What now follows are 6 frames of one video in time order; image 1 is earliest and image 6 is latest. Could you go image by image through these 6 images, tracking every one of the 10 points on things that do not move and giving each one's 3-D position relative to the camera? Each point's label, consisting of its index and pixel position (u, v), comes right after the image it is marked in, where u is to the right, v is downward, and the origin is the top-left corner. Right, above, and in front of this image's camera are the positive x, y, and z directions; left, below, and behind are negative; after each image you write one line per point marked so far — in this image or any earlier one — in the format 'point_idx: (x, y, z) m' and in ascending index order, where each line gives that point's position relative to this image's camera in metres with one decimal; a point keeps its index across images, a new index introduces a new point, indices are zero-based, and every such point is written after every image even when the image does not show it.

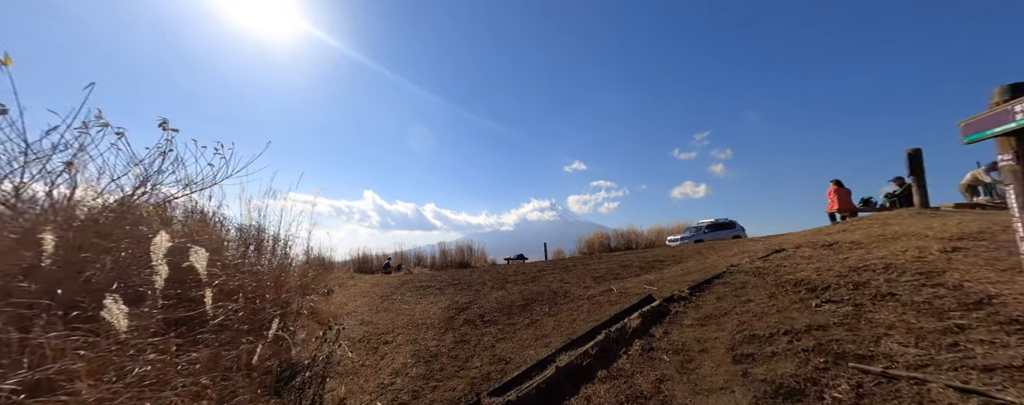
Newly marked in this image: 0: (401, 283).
0: (-3.2, -2.3, +8.3) m
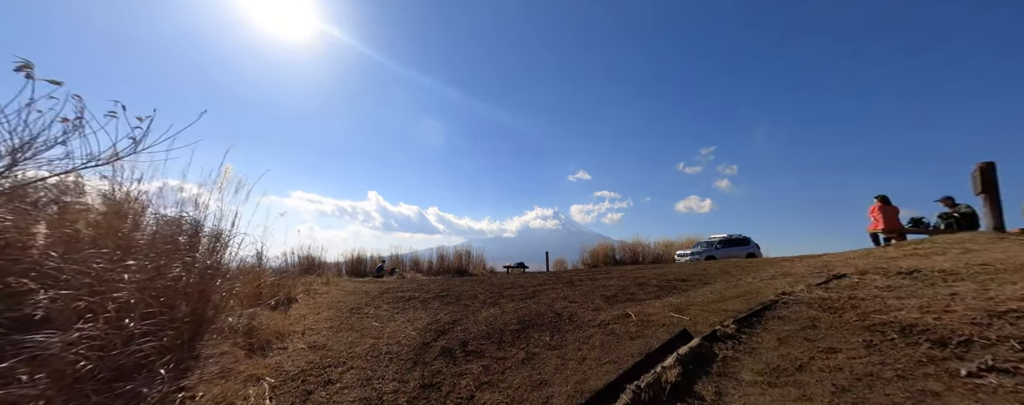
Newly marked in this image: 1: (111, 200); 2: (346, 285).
0: (-3.3, -2.2, +7.3) m
1: (-5.1, +0.1, +3.7) m
2: (-4.5, -2.2, +8.0) m
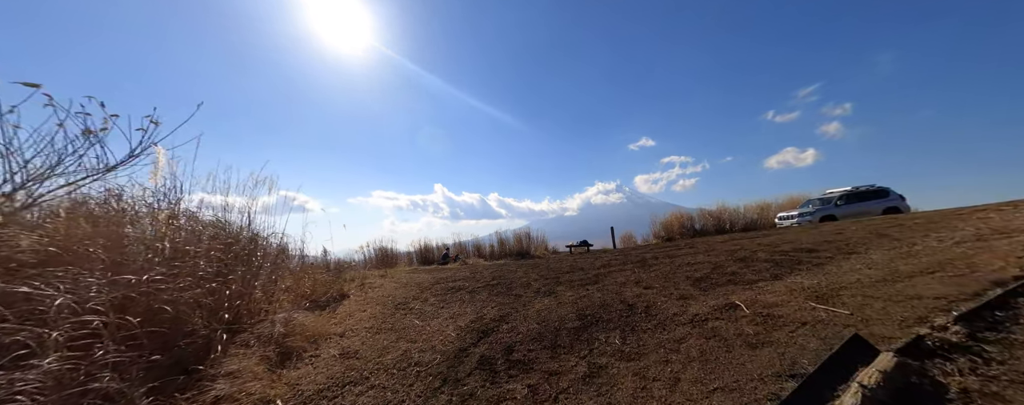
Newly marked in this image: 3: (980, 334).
0: (-1.9, -1.9, +7.0) m
1: (-4.6, 0.0, +3.7) m
2: (-3.0, -2.0, +7.9) m
3: (+3.0, -0.8, +1.9) m
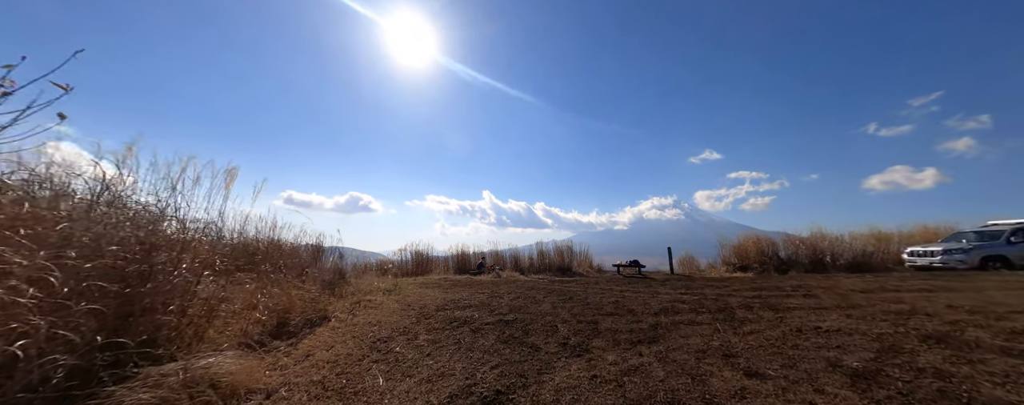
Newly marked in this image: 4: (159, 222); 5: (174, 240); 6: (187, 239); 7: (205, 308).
0: (-1.4, -2.0, +5.7) m
1: (-4.5, +0.1, +3.0) m
2: (-2.3, -2.1, +6.8) m
3: (+2.7, -1.0, -0.1) m
4: (-4.1, -0.2, +3.5) m
5: (-3.9, -0.4, +3.4) m
6: (-4.0, -0.4, +3.6) m
7: (-3.4, -1.2, +3.3) m
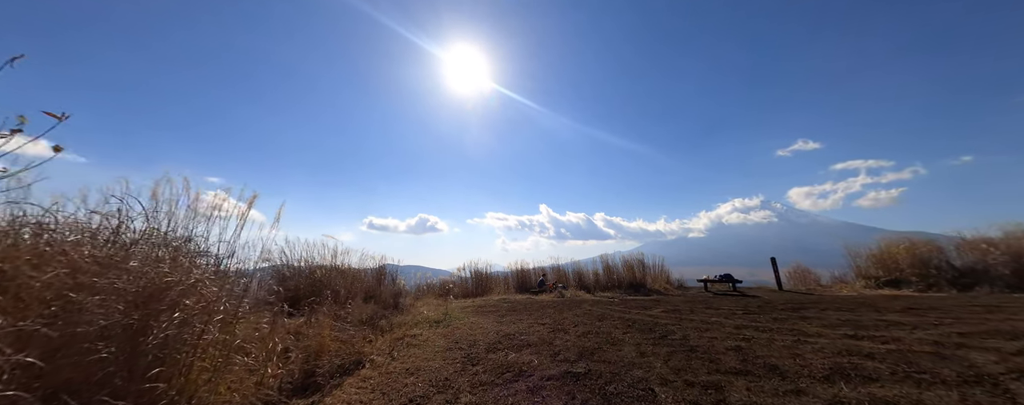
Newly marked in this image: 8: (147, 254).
0: (-0.3, -2.3, +4.7) m
1: (-4.0, -0.3, +2.7) m
2: (-1.0, -2.4, +5.9) m
3: (+2.5, -0.8, -1.7) m
4: (-3.5, -0.6, +3.1) m
5: (-3.3, -0.7, +3.0) m
6: (-3.3, -0.7, +3.2) m
7: (-2.8, -1.5, +2.7) m
8: (-3.5, -0.6, +2.8) m
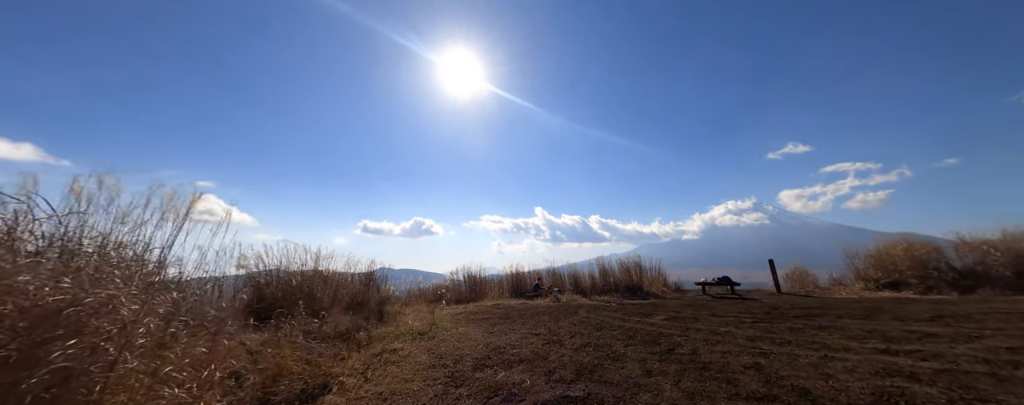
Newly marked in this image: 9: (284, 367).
0: (-0.4, -2.3, +4.2) m
1: (-4.1, -0.3, +2.2) m
2: (-1.2, -2.4, +5.4) m
3: (+2.5, -0.7, -2.1) m
4: (-3.6, -0.6, +2.6) m
5: (-3.4, -0.7, +2.5) m
6: (-3.4, -0.7, +2.7) m
7: (-2.9, -1.4, +2.2) m
8: (-3.6, -0.6, +2.3) m
9: (-2.6, -1.9, +3.5) m
